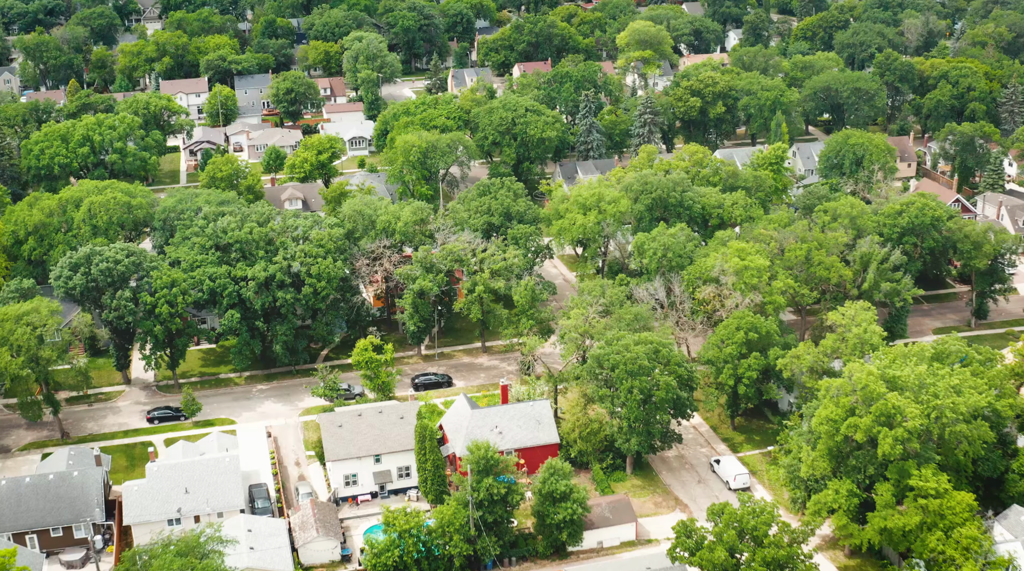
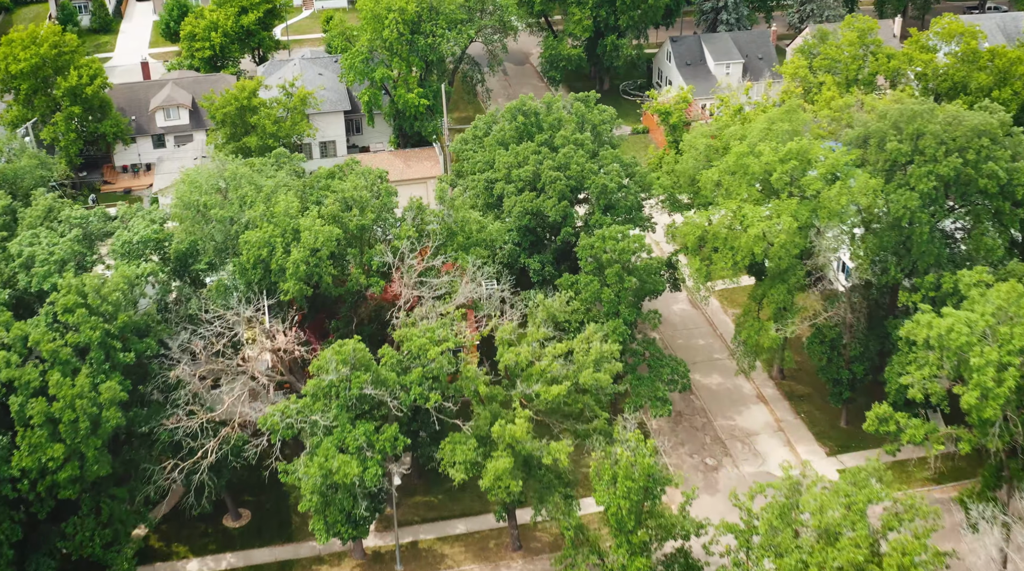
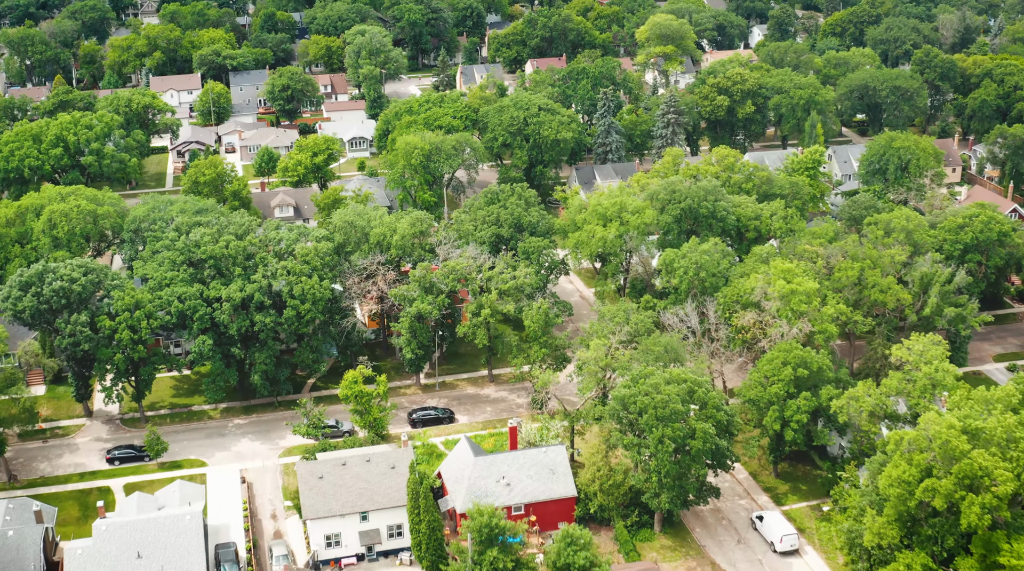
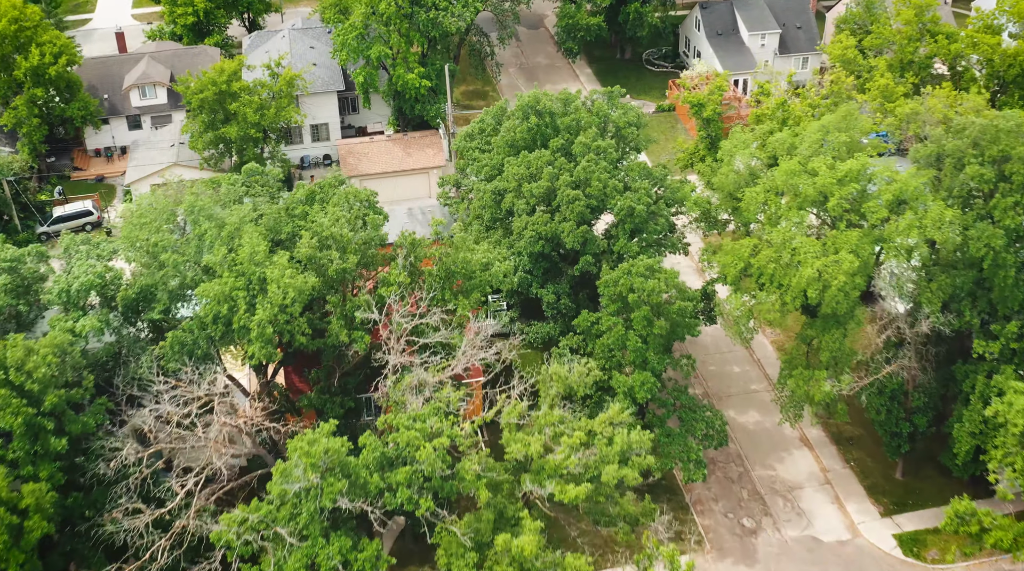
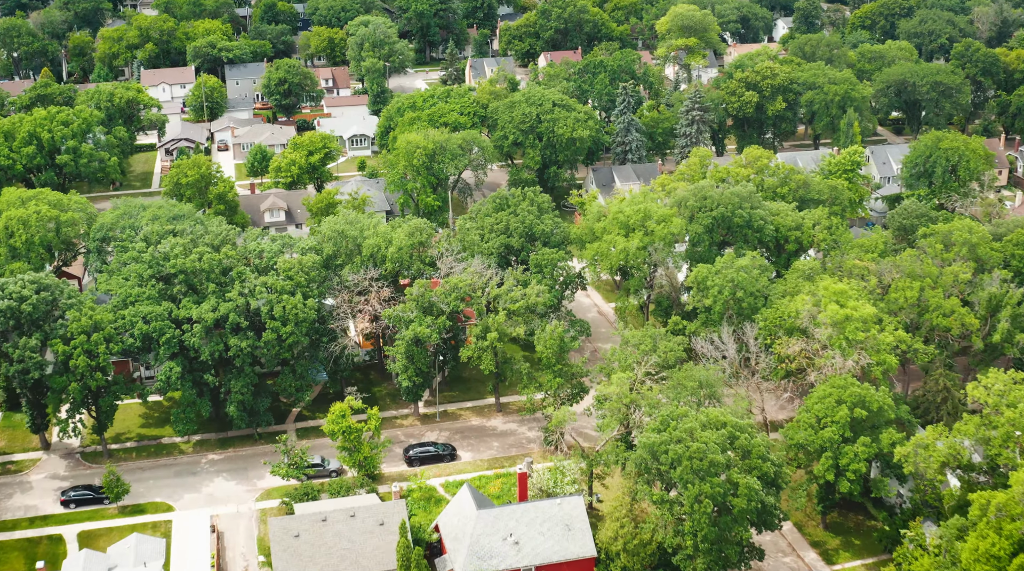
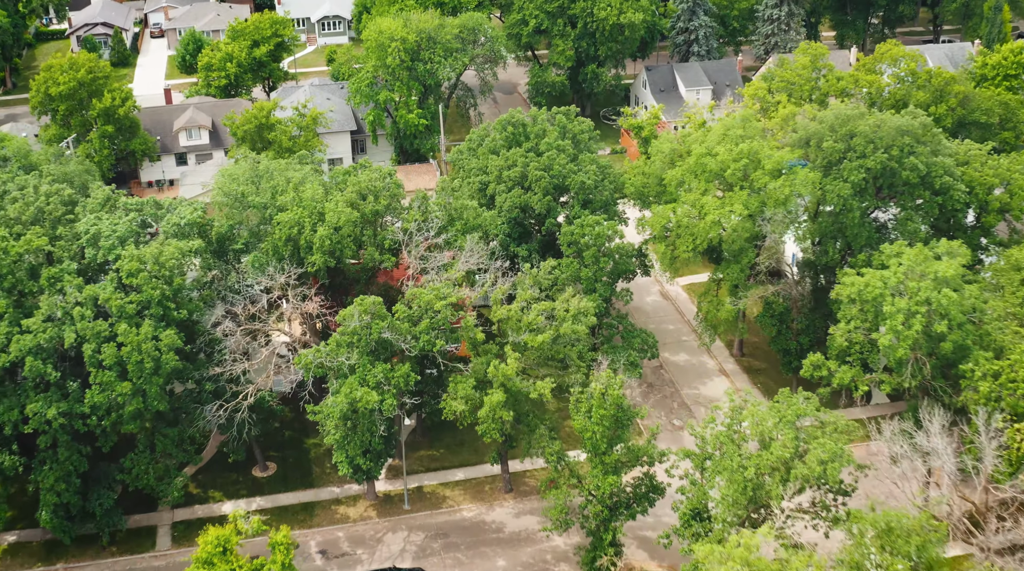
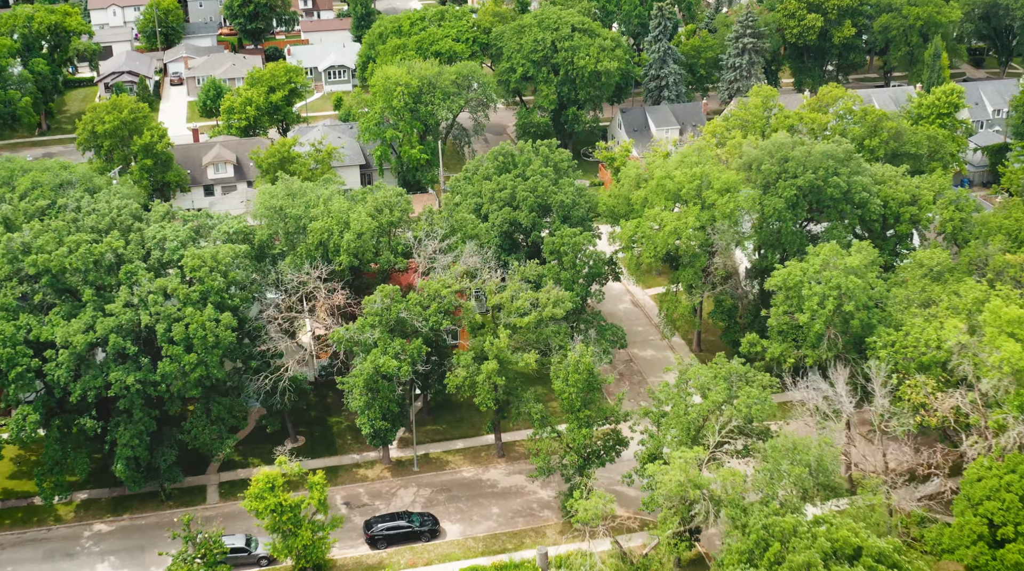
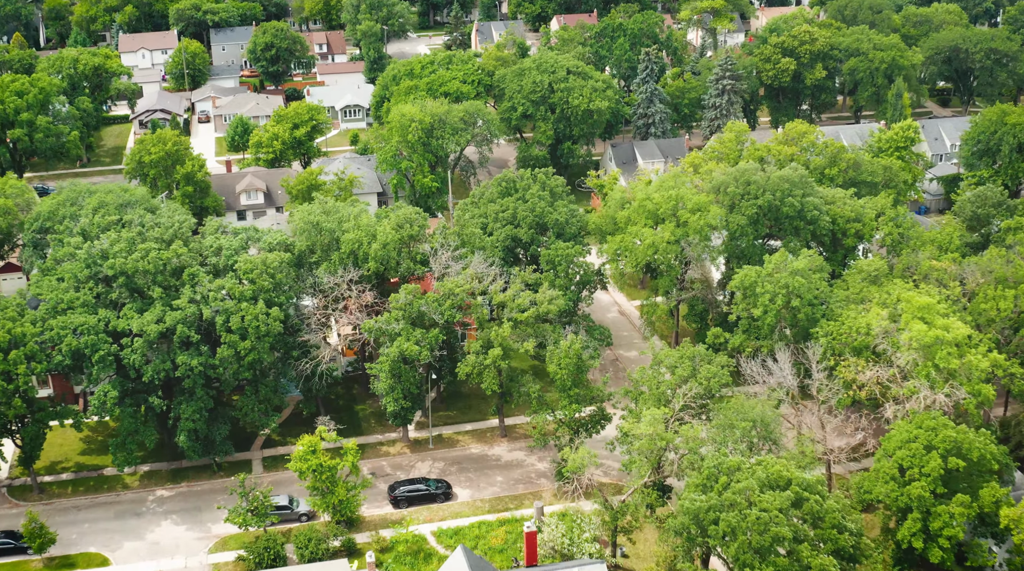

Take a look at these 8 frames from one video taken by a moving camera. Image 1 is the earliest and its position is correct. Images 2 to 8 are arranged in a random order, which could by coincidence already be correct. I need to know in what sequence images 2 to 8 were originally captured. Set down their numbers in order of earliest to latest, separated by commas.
3, 5, 8, 7, 6, 2, 4
